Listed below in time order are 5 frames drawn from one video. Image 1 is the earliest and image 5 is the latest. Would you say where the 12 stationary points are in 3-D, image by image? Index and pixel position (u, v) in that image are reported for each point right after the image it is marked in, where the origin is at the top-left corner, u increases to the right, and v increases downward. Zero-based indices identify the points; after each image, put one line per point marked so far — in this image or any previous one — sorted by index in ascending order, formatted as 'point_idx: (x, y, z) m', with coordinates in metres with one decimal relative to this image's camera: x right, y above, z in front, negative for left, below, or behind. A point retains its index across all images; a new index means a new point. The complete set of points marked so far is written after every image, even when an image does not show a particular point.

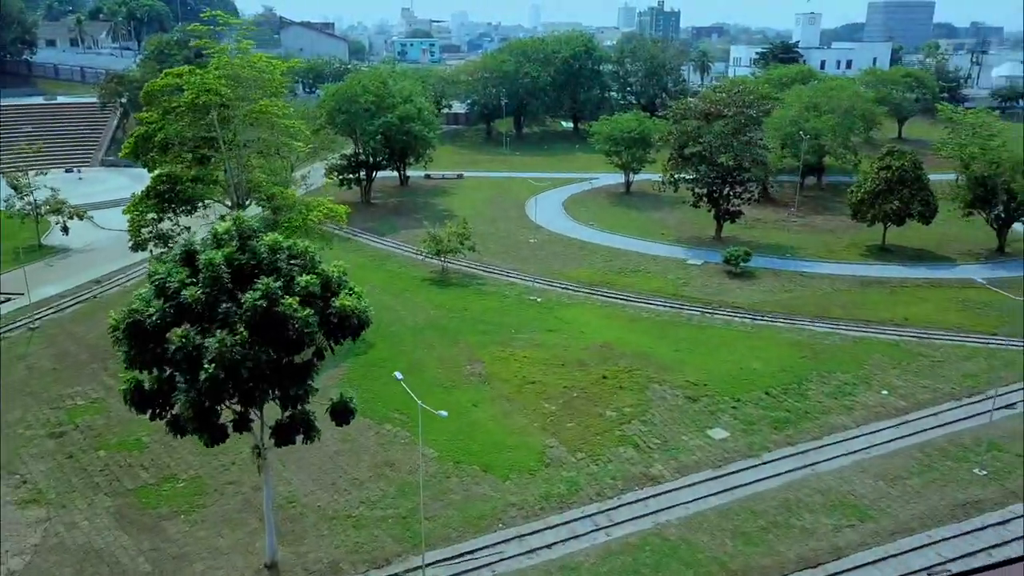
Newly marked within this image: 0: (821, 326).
0: (+6.9, -0.8, +17.9) m
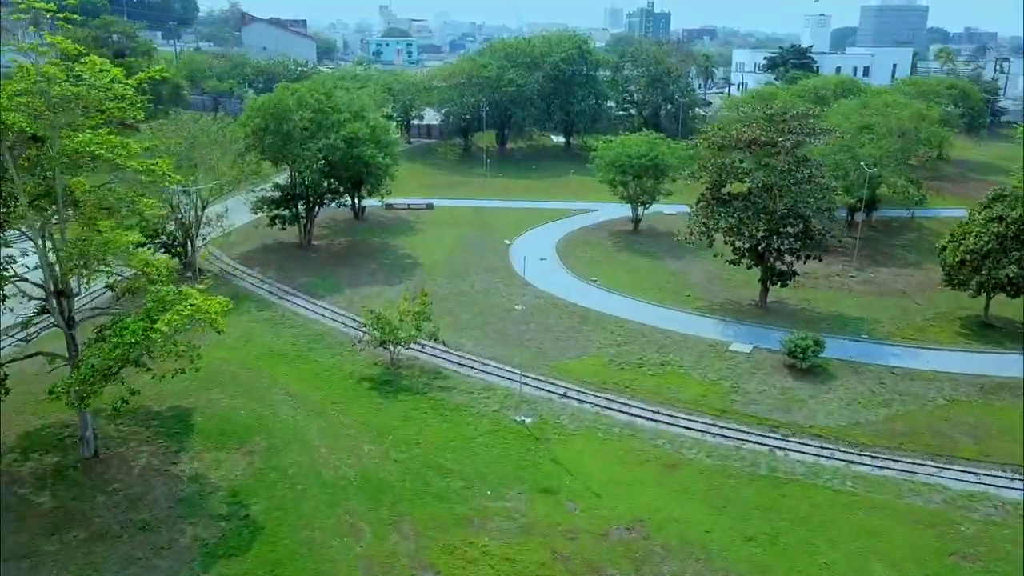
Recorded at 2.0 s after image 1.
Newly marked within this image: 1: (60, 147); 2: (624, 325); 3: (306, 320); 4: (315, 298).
0: (+6.5, -2.8, +11.9) m
1: (-5.9, +1.9, +10.7) m
2: (+2.4, -0.8, +17.4) m
3: (-4.5, -0.7, +17.8) m
4: (-4.7, -0.2, +19.2) m
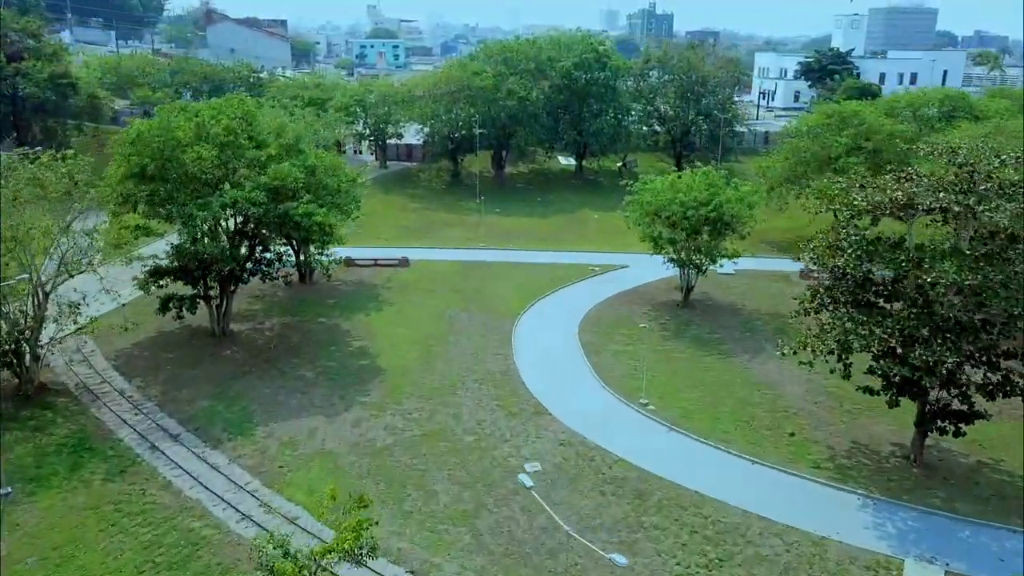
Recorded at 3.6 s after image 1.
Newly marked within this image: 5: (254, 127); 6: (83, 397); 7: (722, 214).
0: (+6.7, -4.9, +4.9) m
1: (-5.8, -0.2, +3.7) m
2: (+2.6, -2.9, +10.4) m
3: (-4.4, -2.8, +10.7) m
4: (-4.6, -2.4, +12.1) m
5: (-4.8, +3.0, +15.1) m
6: (-7.2, -1.8, +13.5) m
7: (+4.4, +1.6, +17.0) m
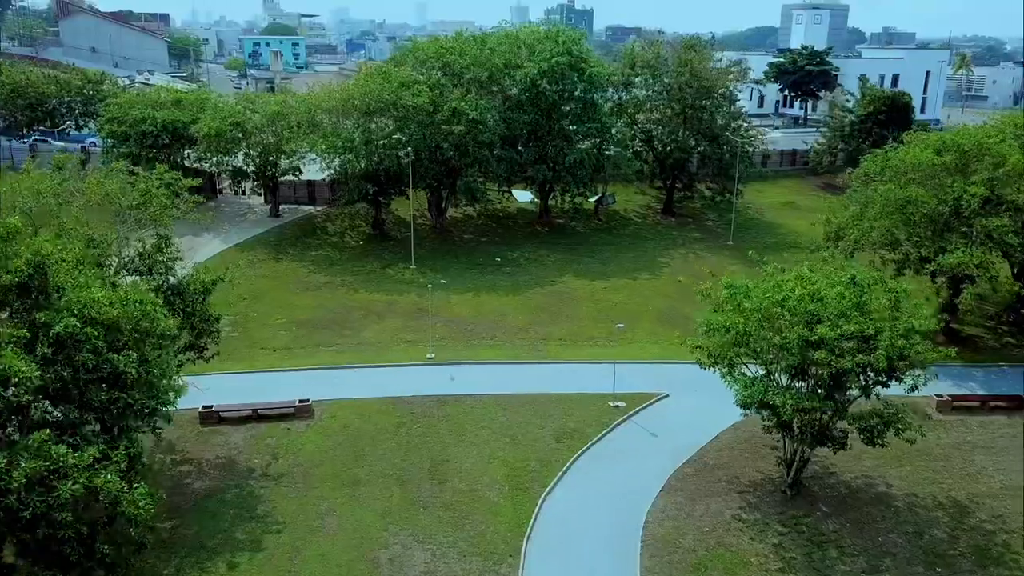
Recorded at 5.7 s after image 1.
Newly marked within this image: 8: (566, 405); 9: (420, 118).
0: (+8.1, -7.1, -2.3) m
1: (-4.3, -2.9, -5.0) m
2: (+3.3, -5.3, +2.6) m
3: (-3.6, -5.5, +2.2) m
4: (-3.9, -5.0, +3.6) m
5: (-4.7, +0.4, +6.5) m
6: (-6.7, -4.6, +4.7) m
7: (+4.3, -0.8, +9.4) m
8: (+0.9, -1.9, +13.2) m
9: (-2.2, +4.2, +19.8) m
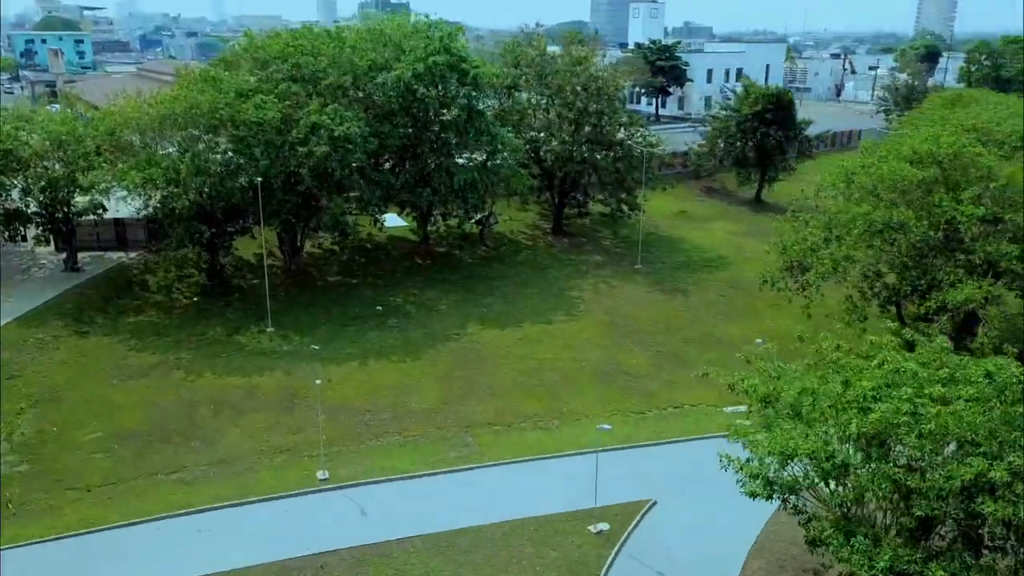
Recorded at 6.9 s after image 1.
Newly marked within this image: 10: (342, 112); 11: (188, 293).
0: (+10.9, -7.7, -4.0) m
1: (-0.9, -4.3, -9.2) m
2: (+5.1, -6.2, -0.1) m
3: (-1.6, -6.8, -2.0) m
4: (-2.2, -6.4, -0.7) m
5: (-3.9, -1.1, +1.8) m
6: (-5.2, -6.1, -0.2) m
7: (+4.3, -1.6, +6.6) m
8: (+0.2, -2.9, +9.6) m
9: (-4.6, +2.9, +15.3) m
10: (-3.5, +3.6, +16.2) m
11: (-6.6, -0.1, +16.5) m
